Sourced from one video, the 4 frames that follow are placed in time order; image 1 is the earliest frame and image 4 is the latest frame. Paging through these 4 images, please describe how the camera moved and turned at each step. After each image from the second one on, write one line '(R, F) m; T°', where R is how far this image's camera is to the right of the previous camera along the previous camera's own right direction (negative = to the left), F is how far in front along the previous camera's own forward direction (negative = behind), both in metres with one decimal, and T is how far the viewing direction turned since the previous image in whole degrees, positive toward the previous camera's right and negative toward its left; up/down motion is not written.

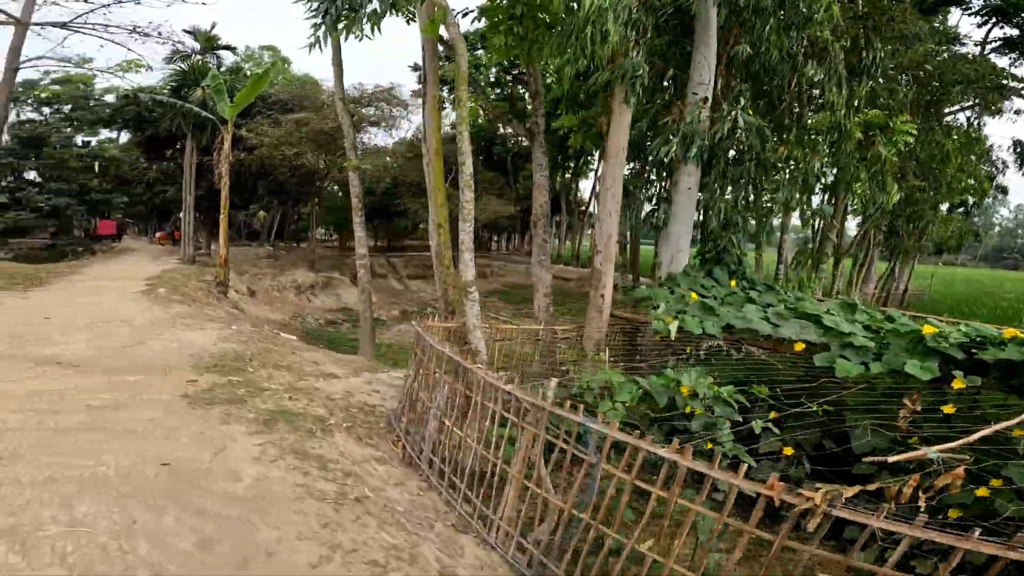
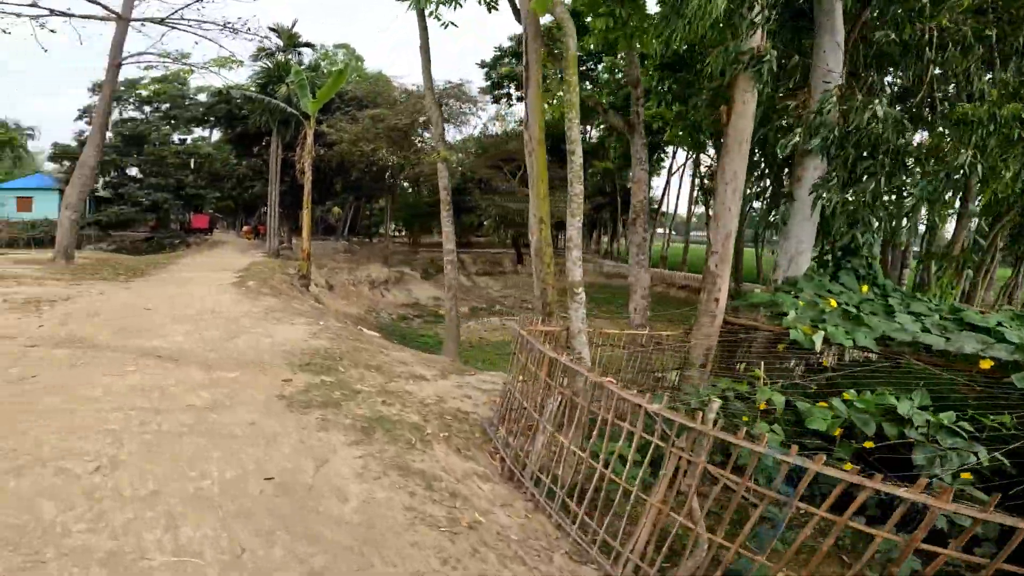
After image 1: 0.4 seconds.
(-0.5, +0.5) m; -6°
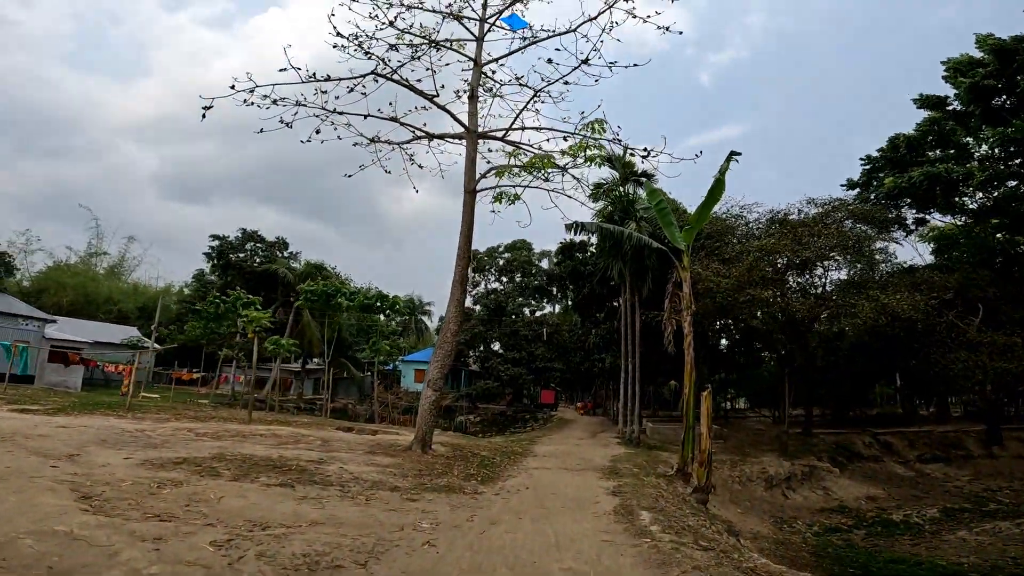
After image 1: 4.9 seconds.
(-3.6, +5.4) m; -32°
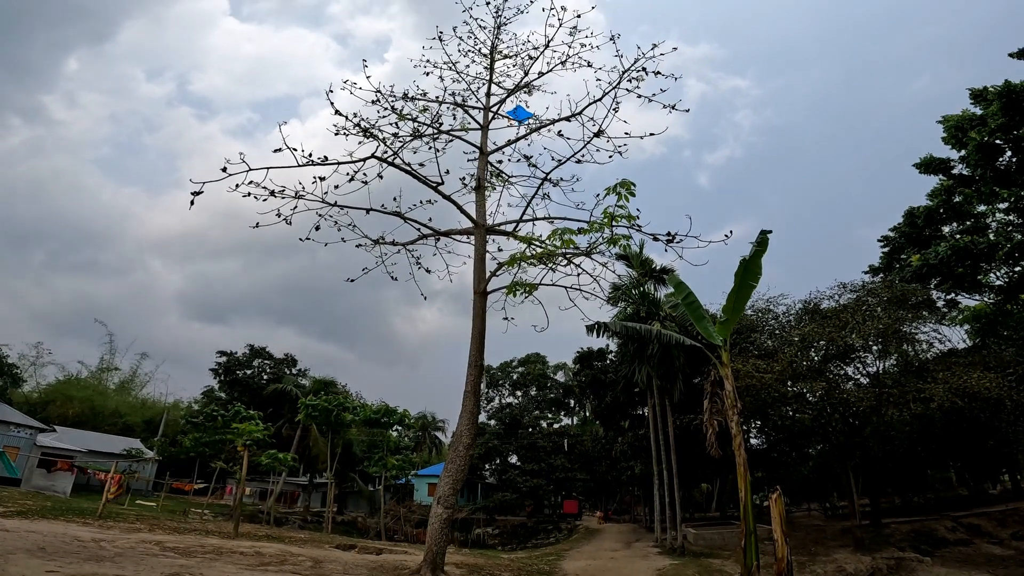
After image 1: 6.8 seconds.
(-0.1, +1.1) m; -1°
